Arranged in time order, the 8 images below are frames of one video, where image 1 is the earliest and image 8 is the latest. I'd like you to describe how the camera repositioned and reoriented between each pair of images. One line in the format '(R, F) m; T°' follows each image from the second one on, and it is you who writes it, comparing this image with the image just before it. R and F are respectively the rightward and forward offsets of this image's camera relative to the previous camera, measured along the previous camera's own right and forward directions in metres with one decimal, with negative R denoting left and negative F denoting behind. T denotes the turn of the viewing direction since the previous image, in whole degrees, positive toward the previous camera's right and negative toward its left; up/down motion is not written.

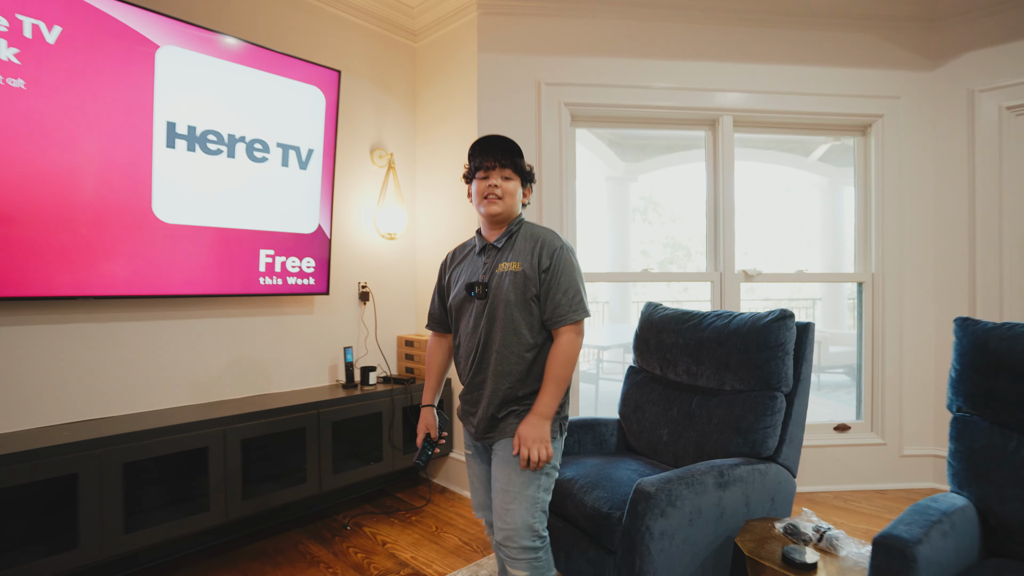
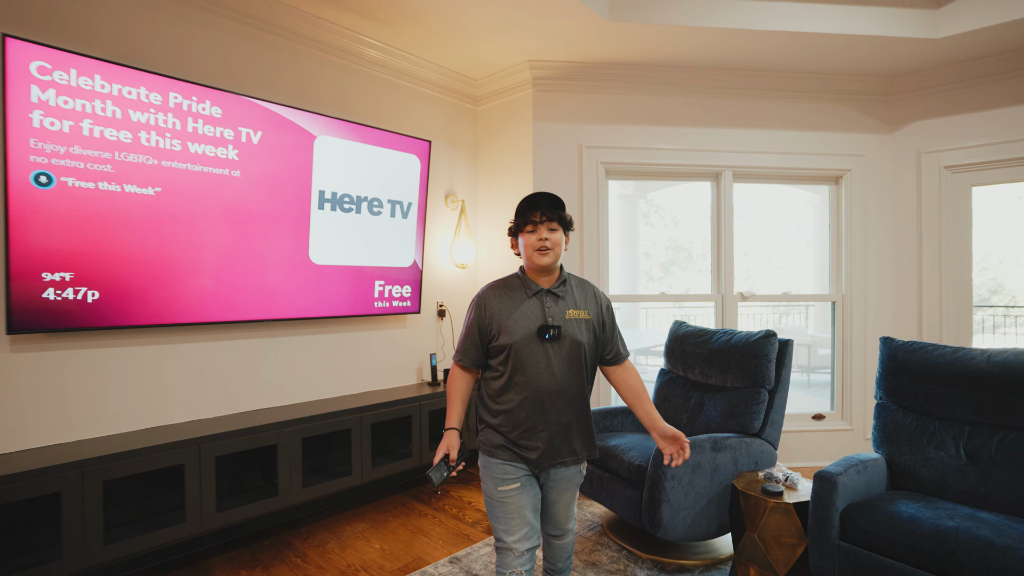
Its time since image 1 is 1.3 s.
(-0.3, -0.7) m; 0°
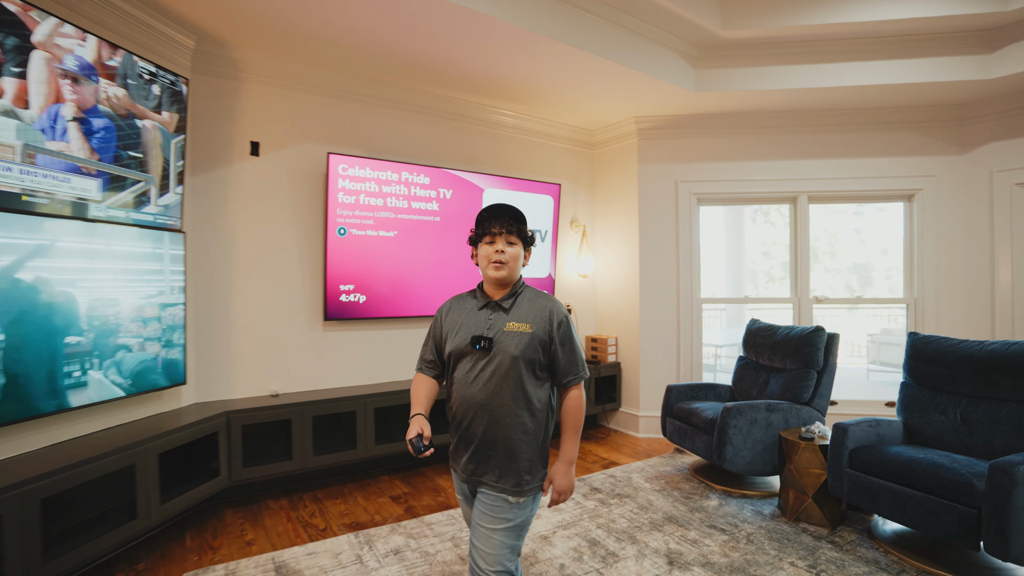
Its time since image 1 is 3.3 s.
(0.0, -1.1) m; -12°
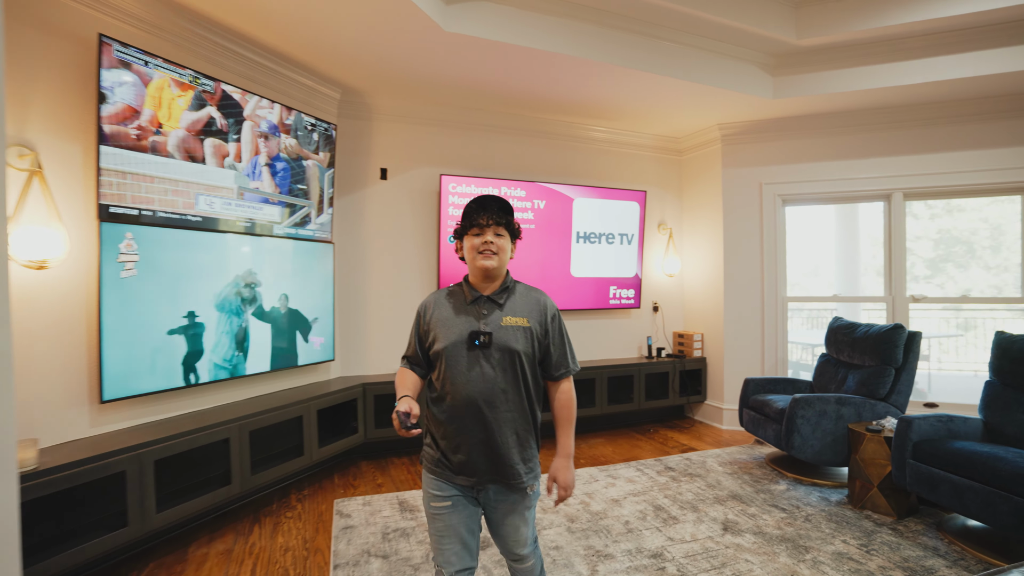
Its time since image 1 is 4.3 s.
(+0.2, -0.5) m; -12°
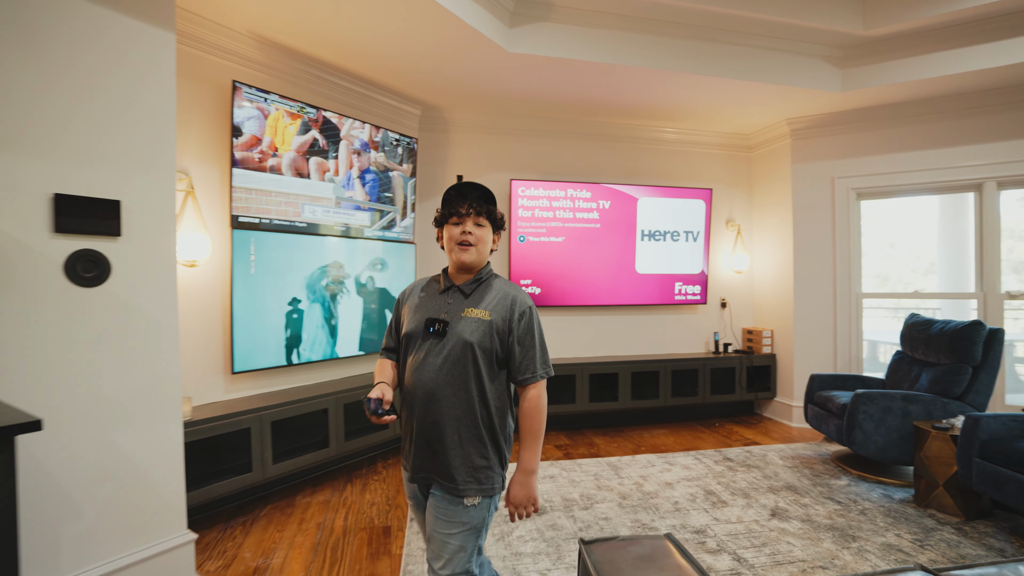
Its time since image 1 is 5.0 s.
(+0.2, -0.3) m; -9°
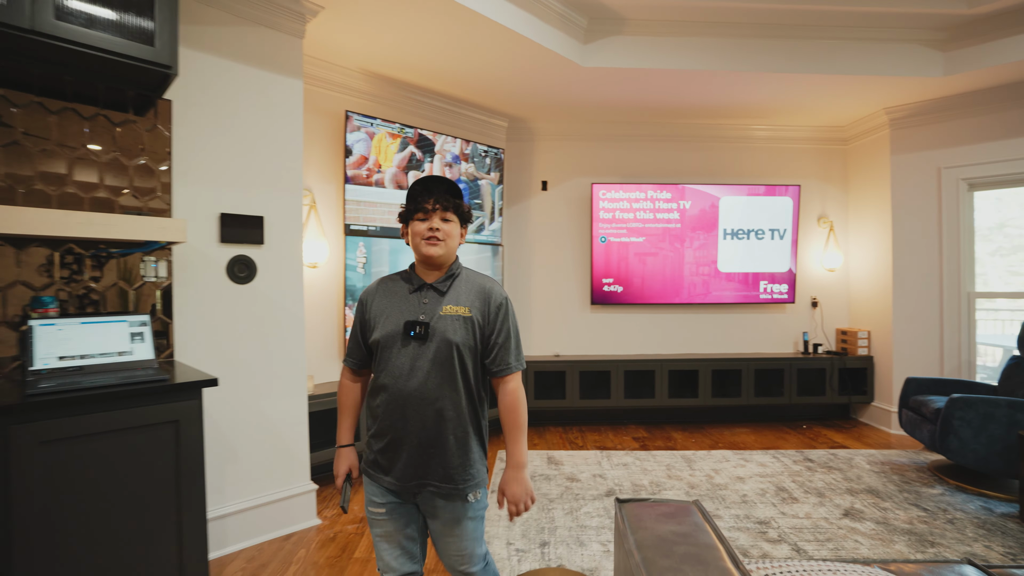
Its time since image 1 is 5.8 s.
(+0.2, -0.2) m; -11°
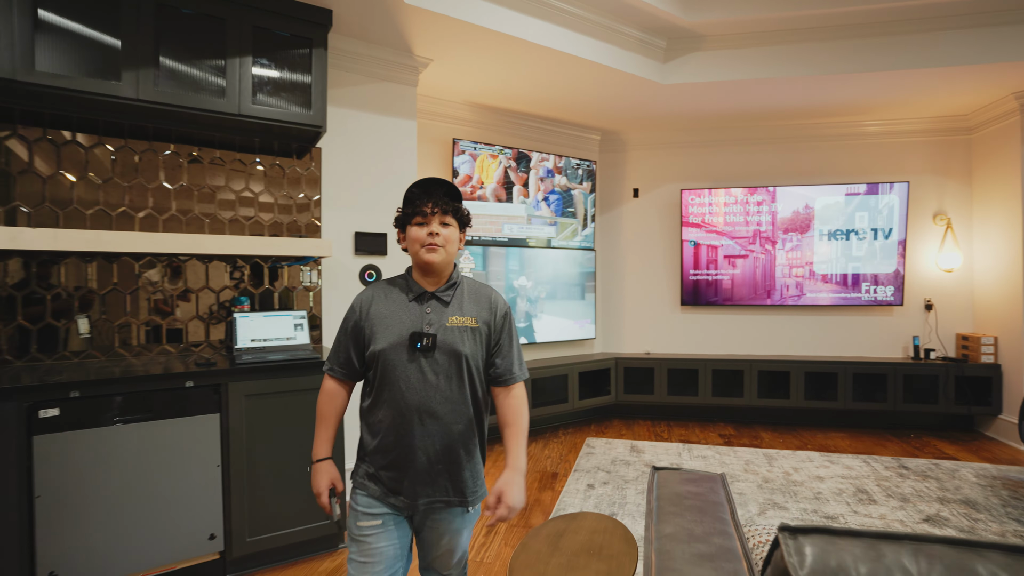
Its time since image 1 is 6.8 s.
(+0.2, -0.4) m; -13°
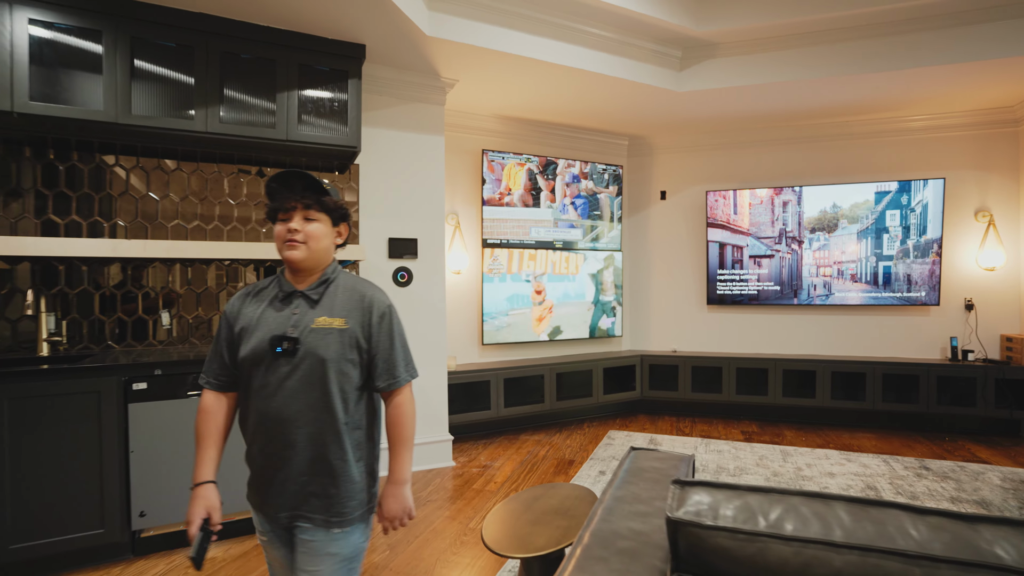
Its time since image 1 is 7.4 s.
(+0.3, -0.3) m; -7°
